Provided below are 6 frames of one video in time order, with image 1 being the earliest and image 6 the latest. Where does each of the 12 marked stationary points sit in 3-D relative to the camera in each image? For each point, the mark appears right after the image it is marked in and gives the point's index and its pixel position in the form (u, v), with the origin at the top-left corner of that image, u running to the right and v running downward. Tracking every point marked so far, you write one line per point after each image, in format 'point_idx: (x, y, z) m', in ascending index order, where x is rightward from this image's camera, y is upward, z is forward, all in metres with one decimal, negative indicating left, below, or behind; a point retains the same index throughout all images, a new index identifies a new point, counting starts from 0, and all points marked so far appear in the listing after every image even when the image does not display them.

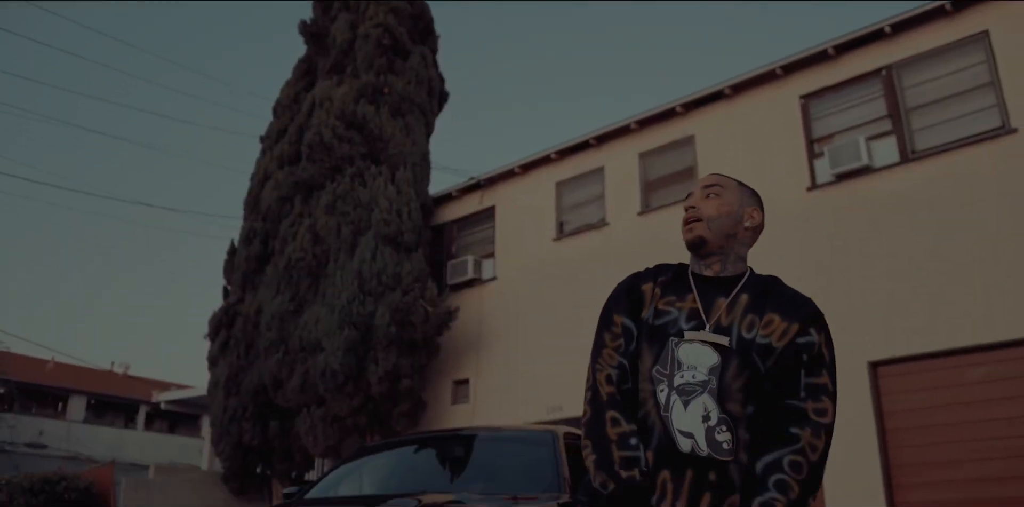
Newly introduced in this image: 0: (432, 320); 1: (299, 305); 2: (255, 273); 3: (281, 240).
0: (-1.0, -0.8, +12.1) m
1: (-2.9, -0.7, +12.6) m
2: (-3.7, -0.3, +13.4) m
3: (-3.2, +0.2, +13.1) m
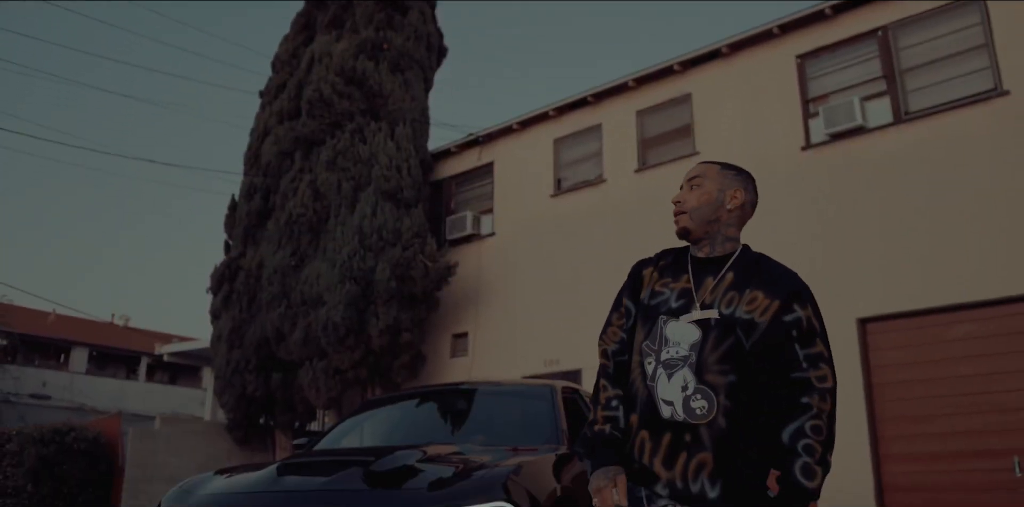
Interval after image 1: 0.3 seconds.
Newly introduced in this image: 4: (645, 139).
0: (-1.1, -0.3, +12.3) m
1: (-2.9, -0.1, +12.8) m
2: (-3.7, +0.4, +13.6) m
3: (-3.2, +0.8, +13.2) m
4: (+1.6, +1.4, +11.2) m
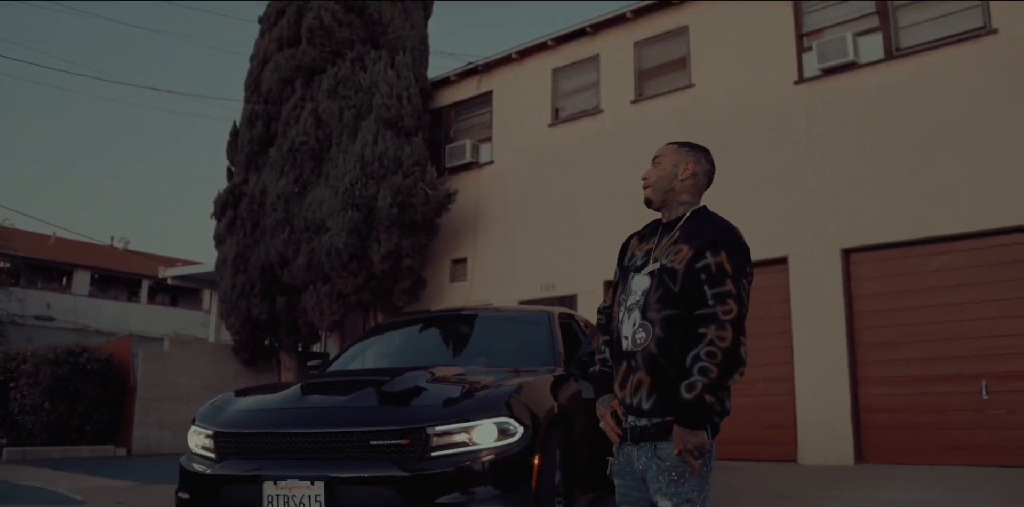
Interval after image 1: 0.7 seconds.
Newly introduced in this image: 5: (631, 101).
0: (-1.1, +0.7, +12.6) m
1: (-2.9, +0.9, +13.0) m
2: (-3.7, +1.5, +13.8) m
3: (-3.3, +1.9, +13.4) m
4: (+1.6, +2.2, +11.4) m
5: (+1.4, +1.8, +11.3) m
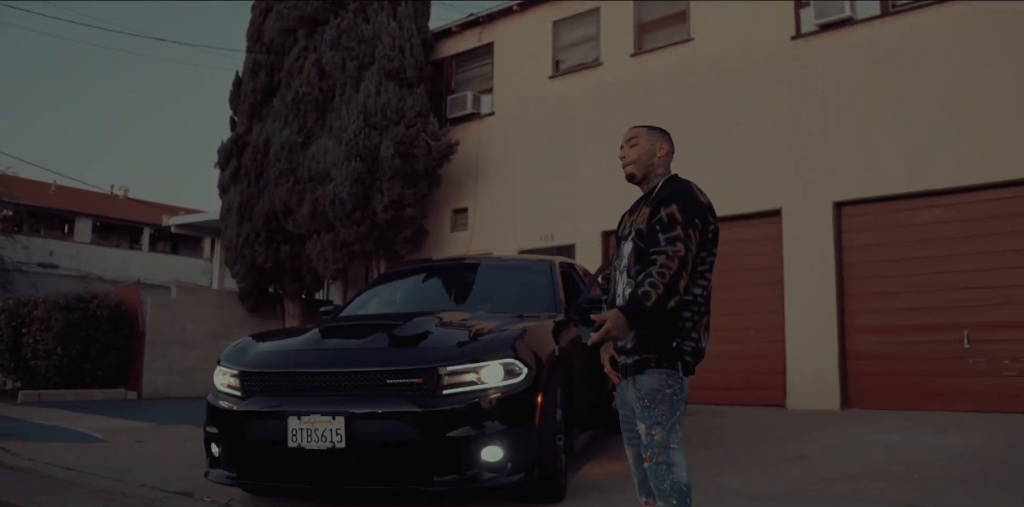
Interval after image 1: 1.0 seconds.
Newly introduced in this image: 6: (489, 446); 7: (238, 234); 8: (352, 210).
0: (-1.1, +1.4, +12.8) m
1: (-2.9, +1.6, +13.2) m
2: (-3.7, +2.2, +14.0) m
3: (-3.2, +2.6, +13.5) m
4: (+1.6, +2.8, +11.5) m
5: (+1.5, +2.4, +11.5) m
6: (-0.1, -0.9, +4.2) m
7: (-4.0, +0.3, +13.7) m
8: (-2.1, +0.6, +12.5) m
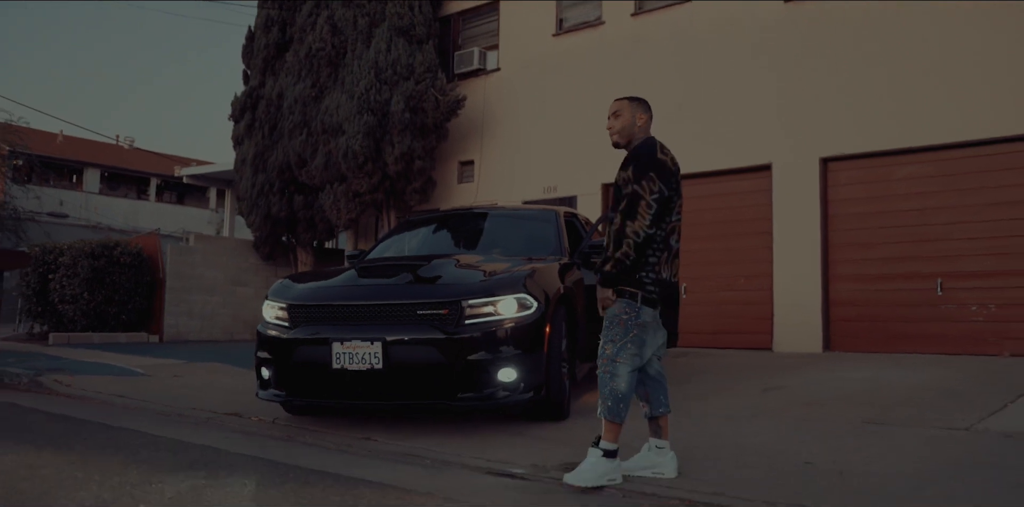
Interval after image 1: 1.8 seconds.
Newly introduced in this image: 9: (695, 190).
0: (-1.0, +2.1, +13.3) m
1: (-2.8, +2.4, +13.7) m
2: (-3.7, +3.0, +14.5) m
3: (-3.2, +3.4, +14.0) m
4: (+1.7, +3.5, +12.0) m
5: (+1.5, +3.1, +11.9) m
6: (0.0, -0.6, +4.8) m
7: (-3.9, +1.0, +14.3) m
8: (-2.1, +1.3, +13.1) m
9: (+2.2, +0.7, +11.1) m
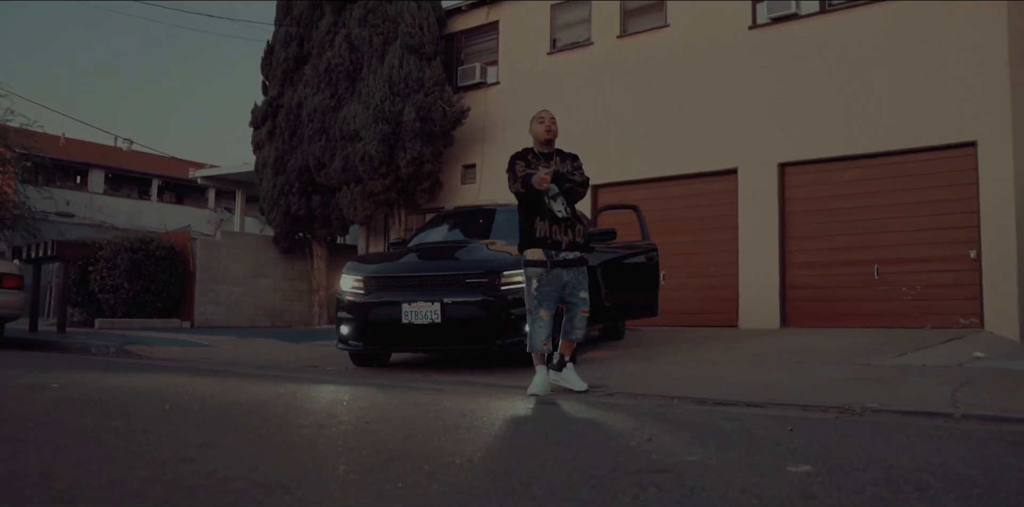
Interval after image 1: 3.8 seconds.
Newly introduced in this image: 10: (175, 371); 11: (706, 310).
0: (-1.0, +2.2, +14.9) m
1: (-2.9, +2.5, +15.3) m
2: (-3.7, +3.1, +16.0) m
3: (-3.2, +3.5, +15.6) m
4: (+1.7, +3.6, +13.6) m
5: (+1.5, +3.2, +13.6) m
6: (+0.1, -0.5, +6.5) m
7: (-4.0, +1.1, +15.8) m
8: (-2.1, +1.4, +14.7) m
9: (+2.2, +0.9, +12.7) m
10: (-2.5, -0.9, +7.1) m
11: (+2.5, -0.7, +12.2) m
